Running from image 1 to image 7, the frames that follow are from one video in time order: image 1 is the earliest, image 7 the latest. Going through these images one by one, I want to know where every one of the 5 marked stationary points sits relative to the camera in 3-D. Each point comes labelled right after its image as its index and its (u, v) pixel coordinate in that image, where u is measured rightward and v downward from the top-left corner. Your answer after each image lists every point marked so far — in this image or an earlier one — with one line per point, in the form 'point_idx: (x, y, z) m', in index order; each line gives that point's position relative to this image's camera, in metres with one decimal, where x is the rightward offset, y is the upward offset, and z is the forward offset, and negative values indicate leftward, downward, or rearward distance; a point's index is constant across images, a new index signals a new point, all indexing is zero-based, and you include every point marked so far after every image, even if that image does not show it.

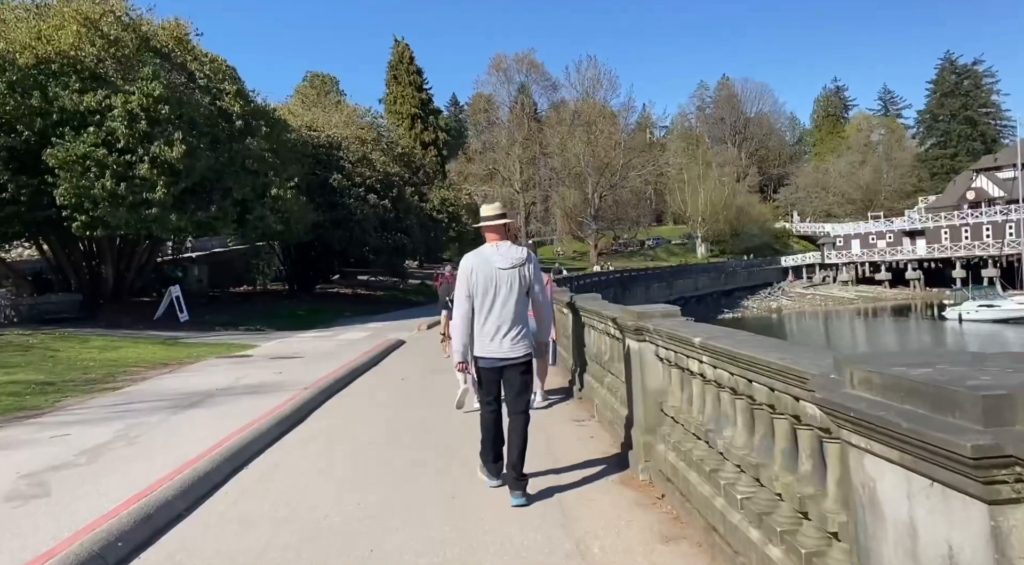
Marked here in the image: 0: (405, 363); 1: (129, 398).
0: (-2.1, -1.5, +15.1) m
1: (-5.0, -1.5, +11.0) m
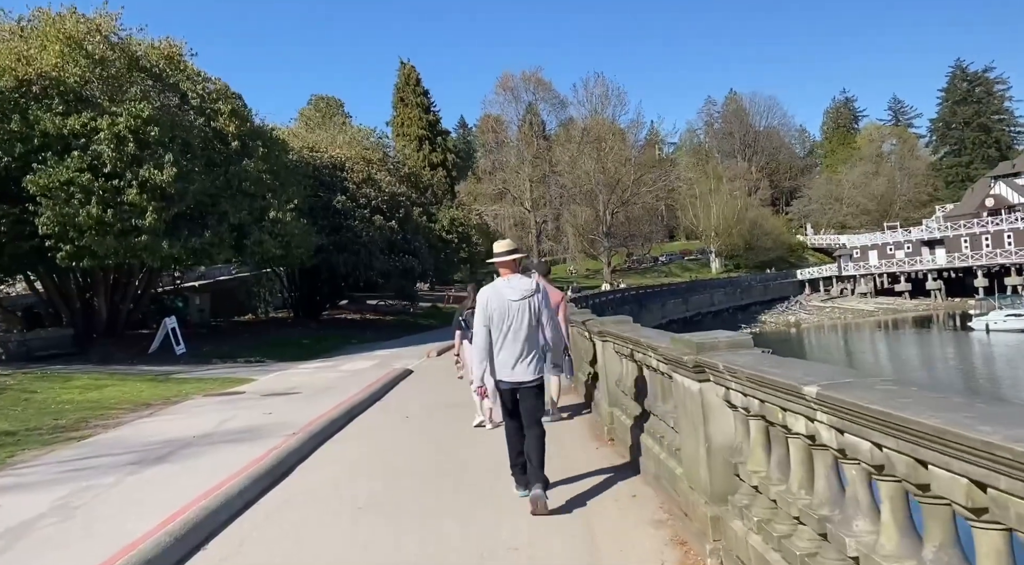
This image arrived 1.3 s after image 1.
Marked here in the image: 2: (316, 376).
0: (-1.8, -1.9, +13.7) m
1: (-4.8, -1.9, +9.6) m
2: (-4.3, -2.1, +18.4) m
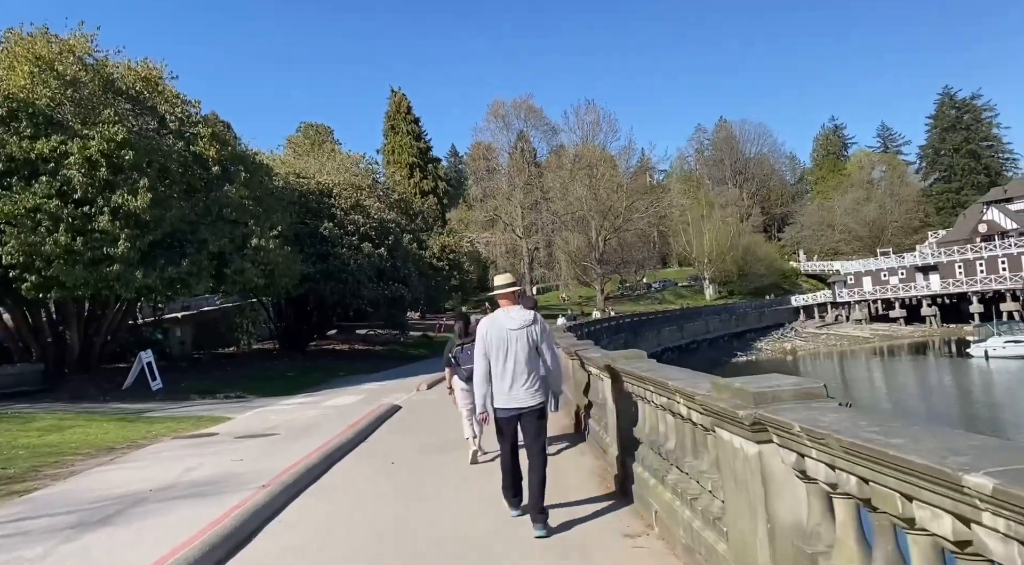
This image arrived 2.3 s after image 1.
0: (-1.8, -2.4, +12.5) m
1: (-4.8, -2.3, +8.4) m
2: (-4.4, -2.7, +17.2) m
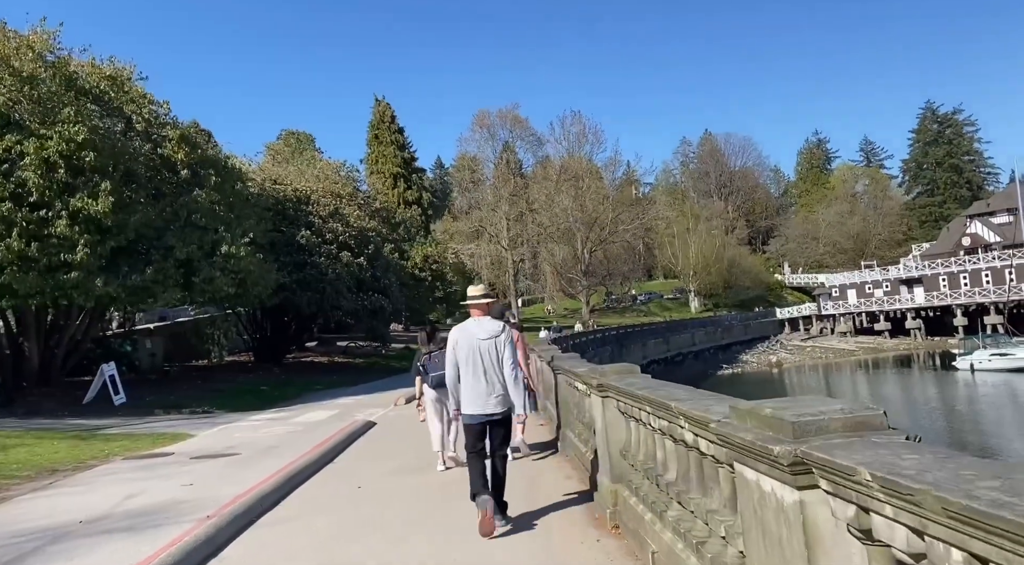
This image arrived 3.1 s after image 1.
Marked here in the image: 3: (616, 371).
0: (-2.1, -2.5, +11.5) m
1: (-5.0, -2.3, +7.4) m
2: (-4.8, -2.9, +16.1) m
3: (+0.9, -0.8, +7.1) m
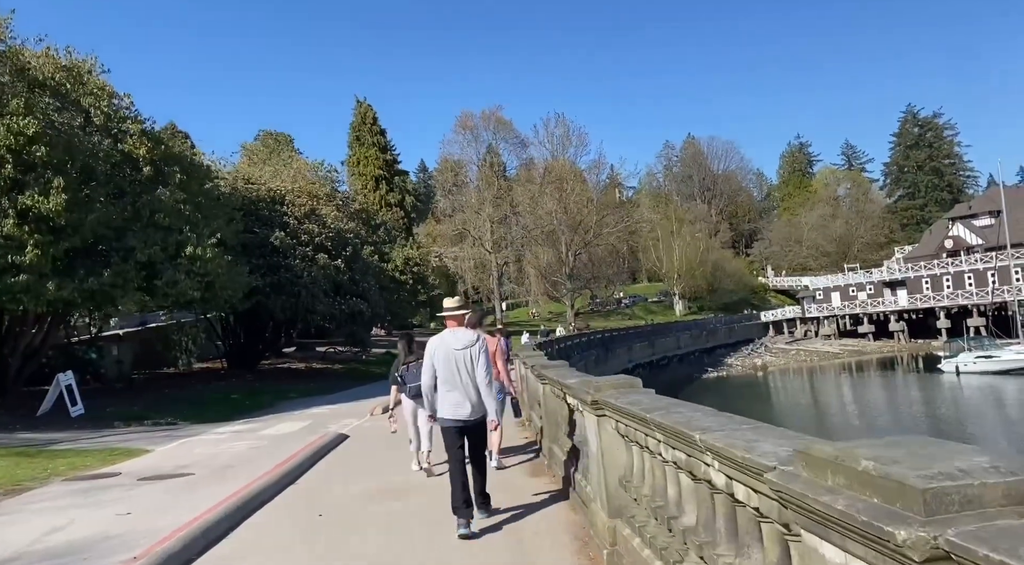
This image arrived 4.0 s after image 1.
0: (-2.3, -2.5, +10.4) m
1: (-5.2, -2.3, +6.2) m
2: (-5.1, -2.9, +14.9) m
3: (+0.7, -0.8, +6.0) m
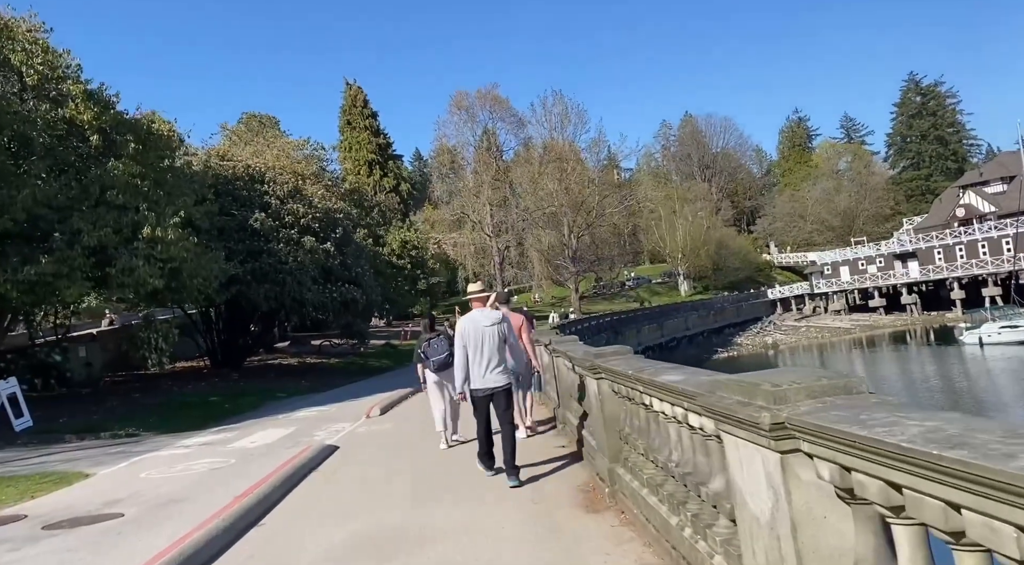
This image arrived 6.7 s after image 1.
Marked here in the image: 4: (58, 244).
0: (-1.9, -2.2, +7.5) m
1: (-4.8, -2.2, +3.2) m
2: (-4.7, -2.6, +12.0) m
3: (+1.1, -0.4, +3.0) m
4: (-8.8, +0.8, +16.2) m
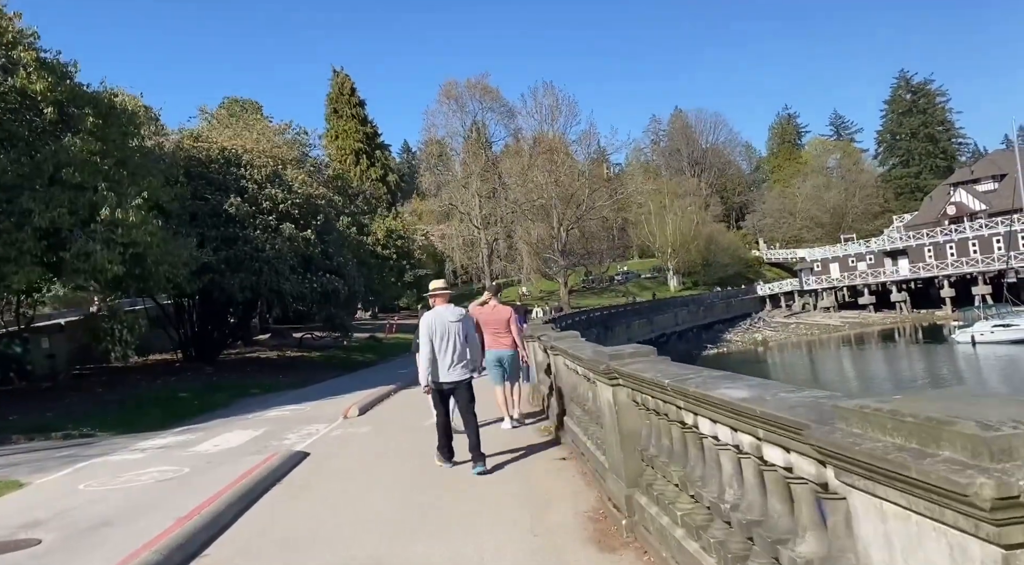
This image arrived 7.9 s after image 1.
0: (-2.0, -2.1, +6.1) m
1: (-4.7, -2.0, +1.9) m
2: (-4.8, -2.4, +10.6) m
3: (+1.1, -0.3, +1.7) m
4: (-9.0, +1.0, +14.8) m
